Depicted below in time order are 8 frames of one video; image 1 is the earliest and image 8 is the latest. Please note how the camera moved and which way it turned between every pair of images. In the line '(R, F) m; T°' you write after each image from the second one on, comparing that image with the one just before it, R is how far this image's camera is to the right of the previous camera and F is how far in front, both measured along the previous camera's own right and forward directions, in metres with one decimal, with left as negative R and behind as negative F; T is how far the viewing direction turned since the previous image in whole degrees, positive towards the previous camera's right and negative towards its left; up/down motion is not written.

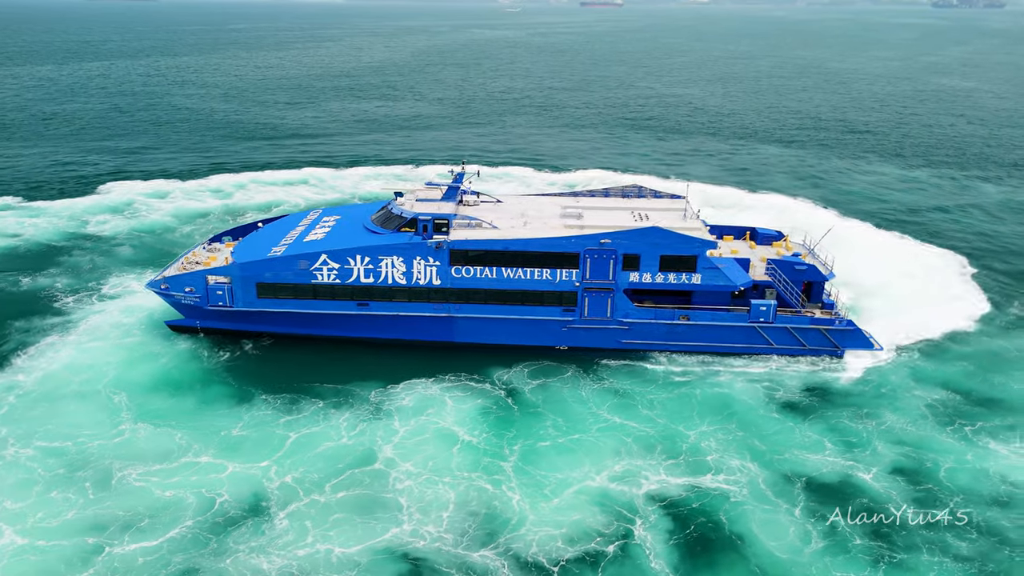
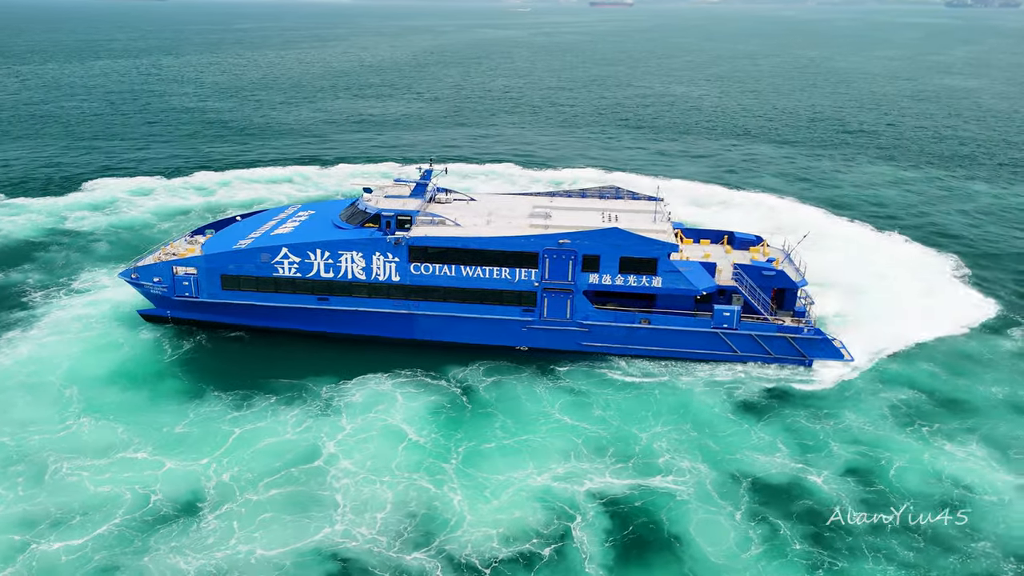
(+2.4, +0.4) m; -1°
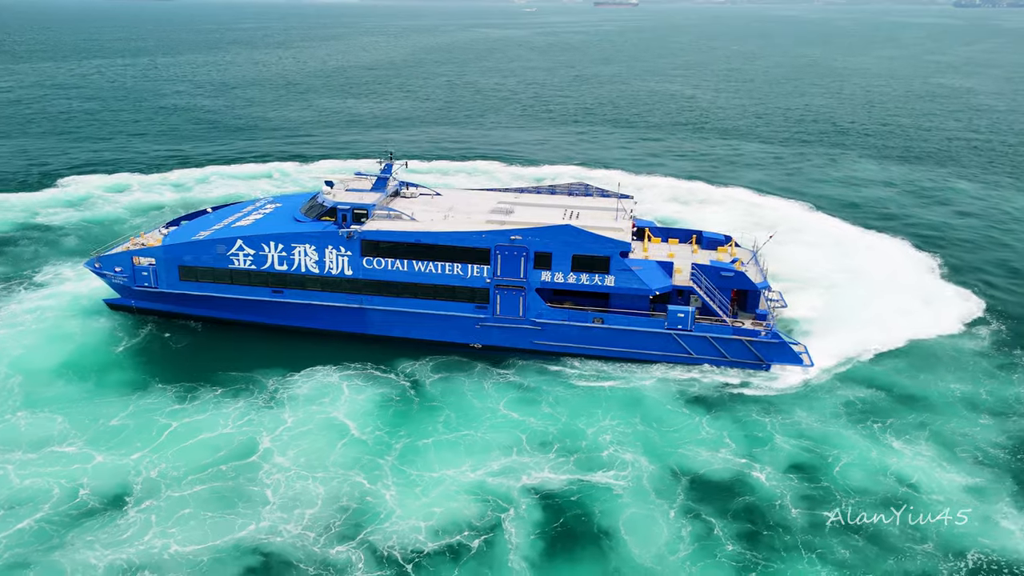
(+2.5, +0.5) m; 0°
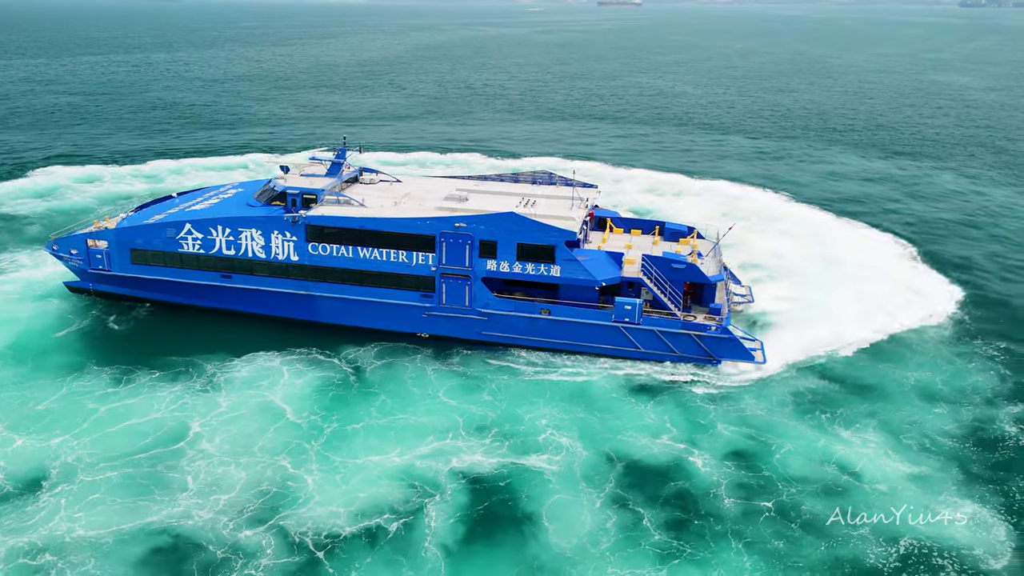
(+2.5, +0.7) m; 0°
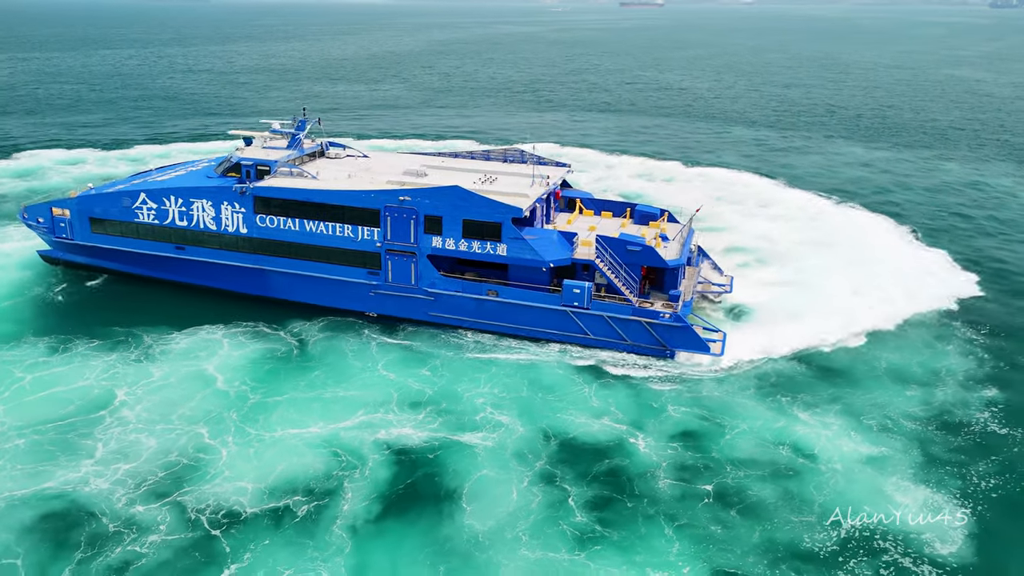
(+2.8, +1.4) m; -1°
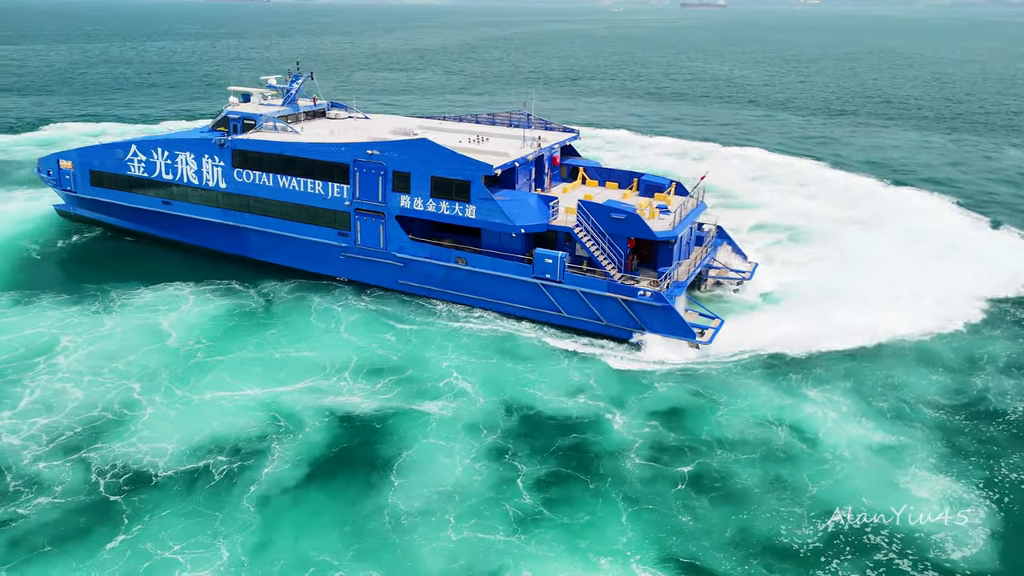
(+2.6, +2.7) m; -4°
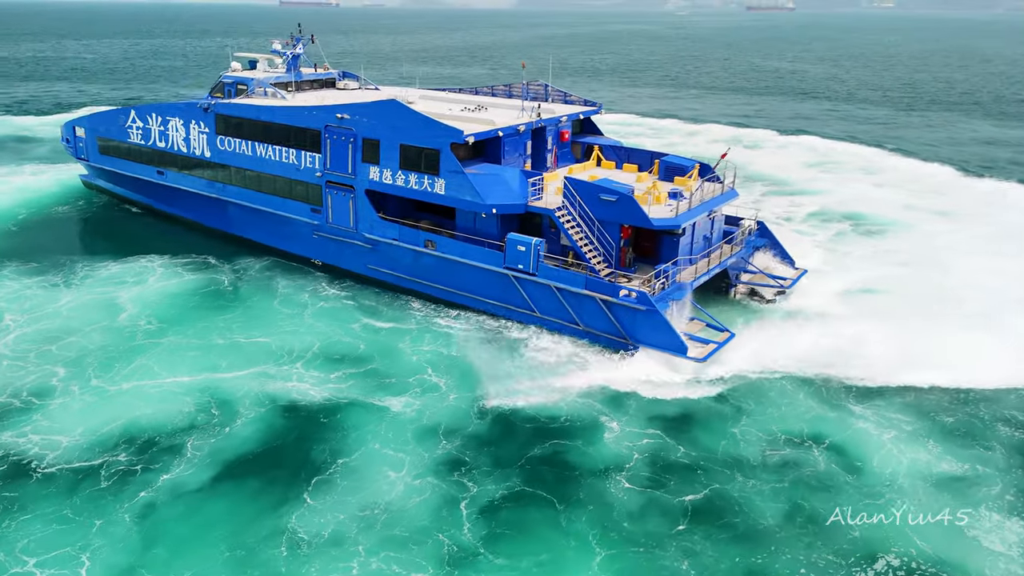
(+1.9, +3.8) m; -4°
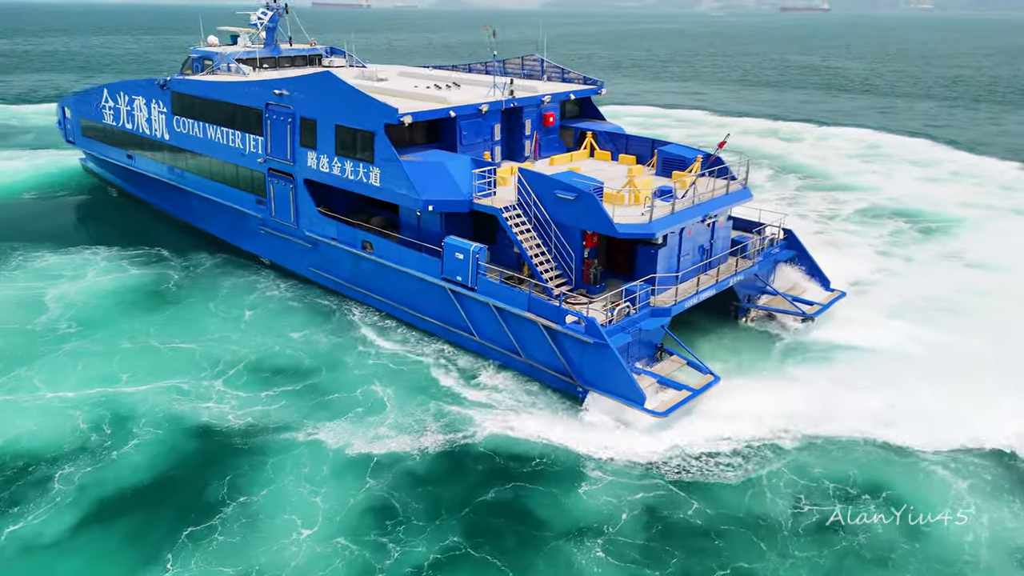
(+1.2, +3.6) m; -2°
